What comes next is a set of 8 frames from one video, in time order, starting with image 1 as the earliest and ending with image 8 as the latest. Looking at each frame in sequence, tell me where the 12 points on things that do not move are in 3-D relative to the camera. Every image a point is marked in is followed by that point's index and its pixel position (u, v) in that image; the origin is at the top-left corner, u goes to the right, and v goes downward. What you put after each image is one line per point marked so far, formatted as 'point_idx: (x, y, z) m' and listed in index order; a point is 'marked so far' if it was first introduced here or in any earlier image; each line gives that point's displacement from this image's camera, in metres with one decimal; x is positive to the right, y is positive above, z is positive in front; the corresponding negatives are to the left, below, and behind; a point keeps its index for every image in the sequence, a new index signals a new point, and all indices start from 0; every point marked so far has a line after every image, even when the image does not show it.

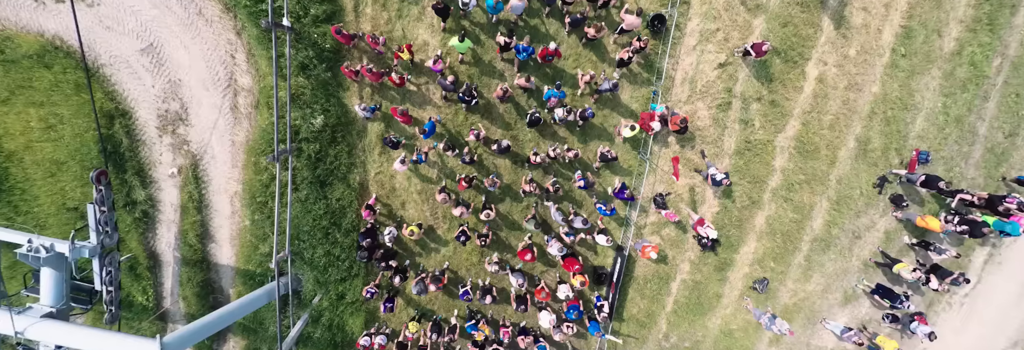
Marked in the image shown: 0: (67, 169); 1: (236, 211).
0: (-9.2, +0.2, +10.8) m
1: (-6.0, -0.7, +11.4) m
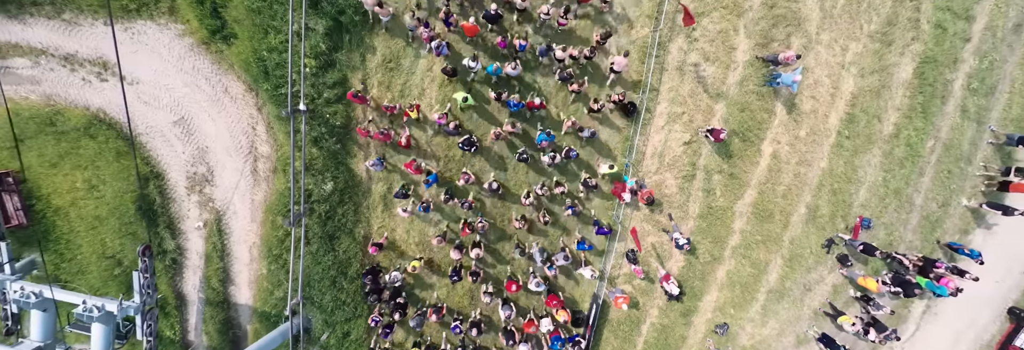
0: (-9.5, -1.1, +12.3) m
1: (-6.3, -2.0, +13.0) m
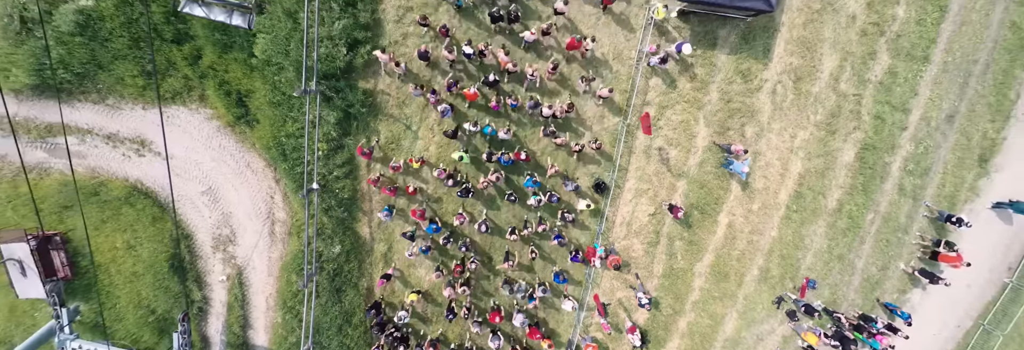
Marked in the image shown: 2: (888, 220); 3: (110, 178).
0: (-9.9, -2.8, +14.2) m
1: (-6.8, -3.7, +14.8) m
2: (+10.7, -1.3, +15.0) m
3: (-10.3, -0.1, +13.6) m
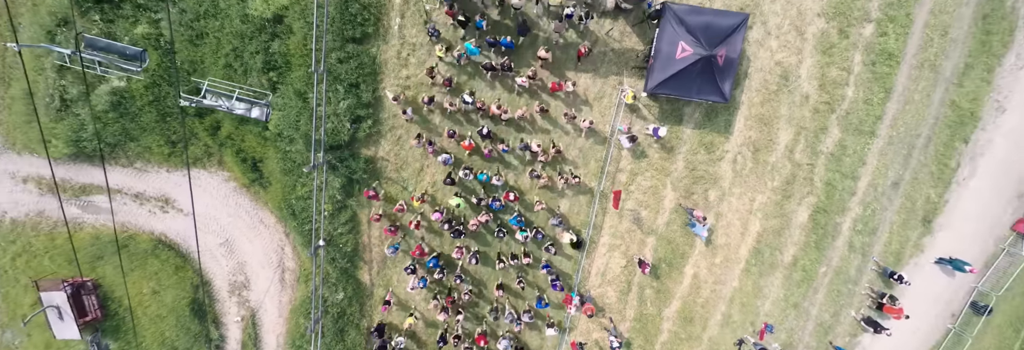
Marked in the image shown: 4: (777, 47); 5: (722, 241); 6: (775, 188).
0: (-10.4, -4.3, +15.8) m
1: (-7.2, -5.3, +16.4) m
2: (+10.3, -3.1, +16.6) m
3: (-10.8, -1.6, +15.2) m
4: (+7.3, +3.5, +14.6) m
5: (+6.5, -2.0, +16.2) m
6: (+7.8, -0.4, +15.7) m
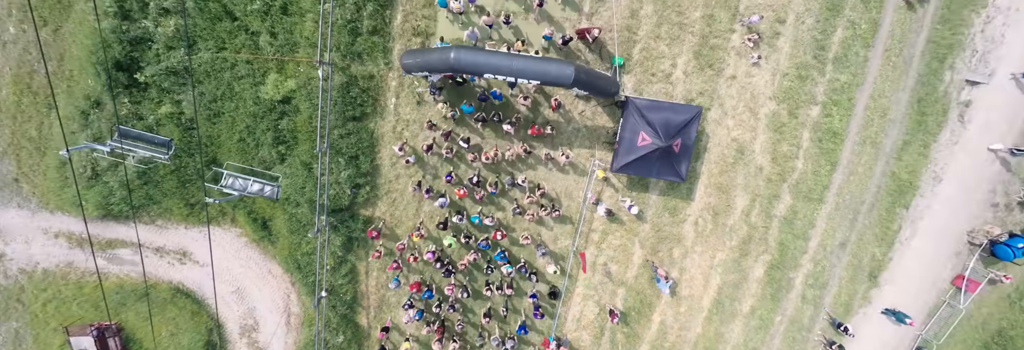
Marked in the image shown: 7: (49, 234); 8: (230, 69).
0: (-11.0, -6.1, +17.5) m
1: (-7.9, -7.1, +18.1) m
2: (+9.7, -5.1, +18.2) m
3: (-11.3, -3.4, +16.8) m
4: (+6.8, +1.5, +16.2) m
5: (+5.9, -4.0, +17.9) m
6: (+7.3, -2.4, +17.4) m
7: (-13.5, -1.6, +15.3) m
8: (-7.7, +2.9, +14.5) m
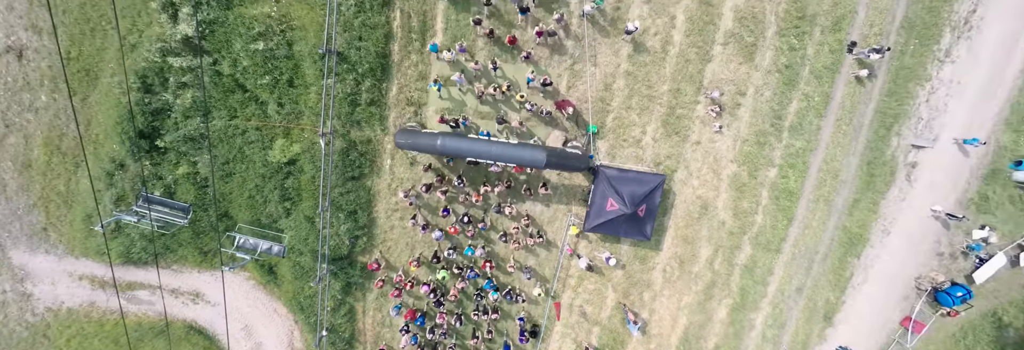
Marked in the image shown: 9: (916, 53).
0: (-11.5, -7.7, +19.2) m
1: (-8.5, -8.8, +19.8) m
2: (+9.1, -7.0, +19.9) m
3: (-11.9, -5.0, +18.5) m
4: (+6.3, -0.3, +17.8) m
5: (+5.3, -5.8, +19.5) m
6: (+6.7, -4.2, +19.1) m
7: (-14.1, -3.3, +16.9) m
8: (-8.2, +1.2, +16.0) m
9: (+12.5, +3.9, +16.2) m
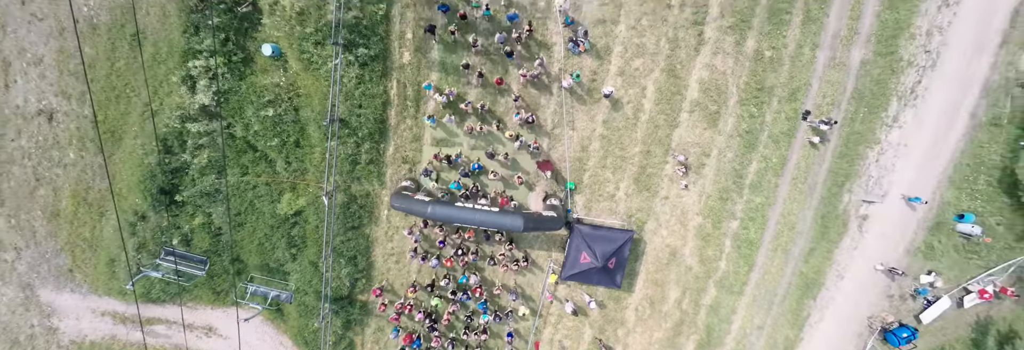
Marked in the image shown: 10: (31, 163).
0: (-12.2, -9.3, +20.9) m
1: (-9.1, -10.4, +21.6) m
2: (+8.5, -8.8, +21.7) m
3: (-12.5, -6.7, +20.2) m
4: (+5.7, -2.2, +19.5) m
5: (+4.7, -7.7, +21.3) m
6: (+6.1, -6.1, +20.8) m
7: (-14.7, -4.9, +18.6) m
8: (-8.7, -0.5, +17.7) m
9: (+12.0, +1.9, +17.9) m
10: (-15.2, +0.4, +16.6) m
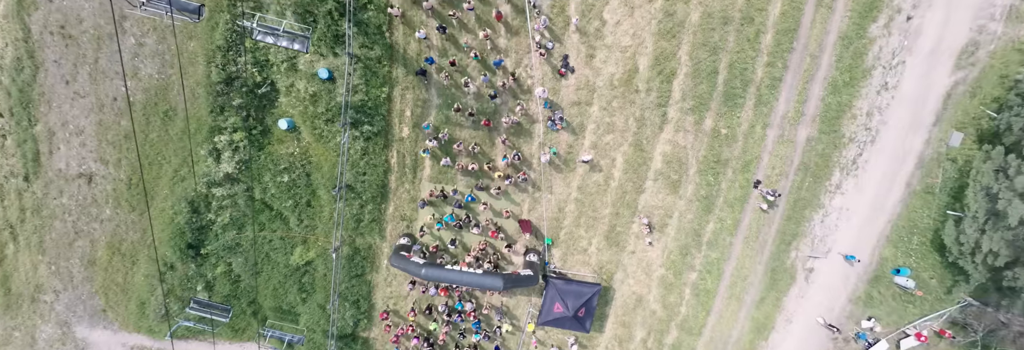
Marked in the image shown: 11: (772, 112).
0: (-13.0, -11.3, +23.3) m
1: (-10.0, -12.4, +24.1) m
2: (+7.6, -11.2, +24.3) m
3: (-13.3, -8.6, +22.6) m
4: (+5.0, -4.5, +21.9) m
5: (+3.9, -9.9, +23.8) m
6: (+5.4, -8.4, +23.3) m
7: (-15.4, -6.8, +21.0) m
8: (-9.3, -2.5, +19.9) m
9: (+11.4, -0.6, +20.2) m
10: (-15.8, -1.5, +18.9) m
11: (+9.8, +2.4, +19.9) m
